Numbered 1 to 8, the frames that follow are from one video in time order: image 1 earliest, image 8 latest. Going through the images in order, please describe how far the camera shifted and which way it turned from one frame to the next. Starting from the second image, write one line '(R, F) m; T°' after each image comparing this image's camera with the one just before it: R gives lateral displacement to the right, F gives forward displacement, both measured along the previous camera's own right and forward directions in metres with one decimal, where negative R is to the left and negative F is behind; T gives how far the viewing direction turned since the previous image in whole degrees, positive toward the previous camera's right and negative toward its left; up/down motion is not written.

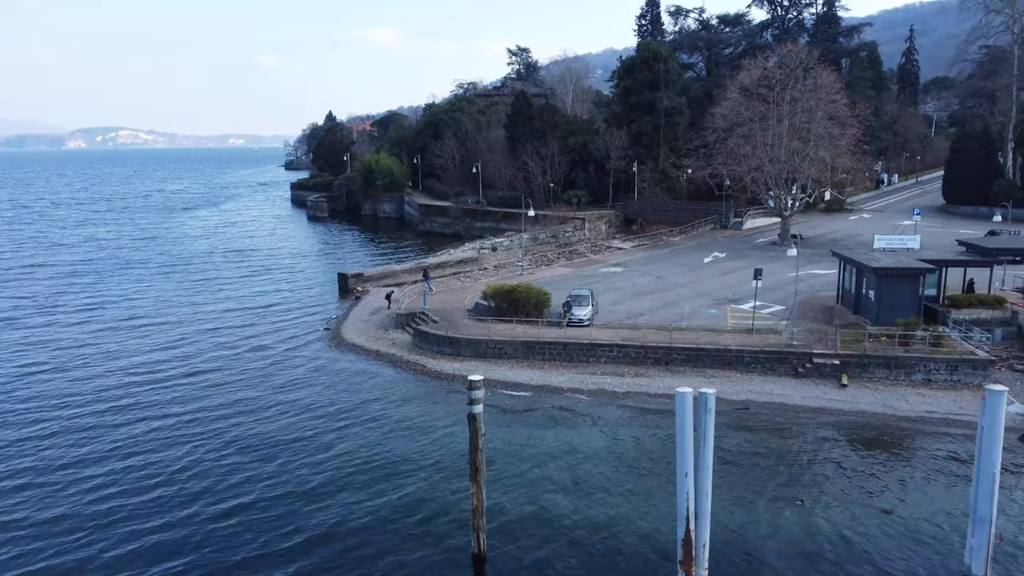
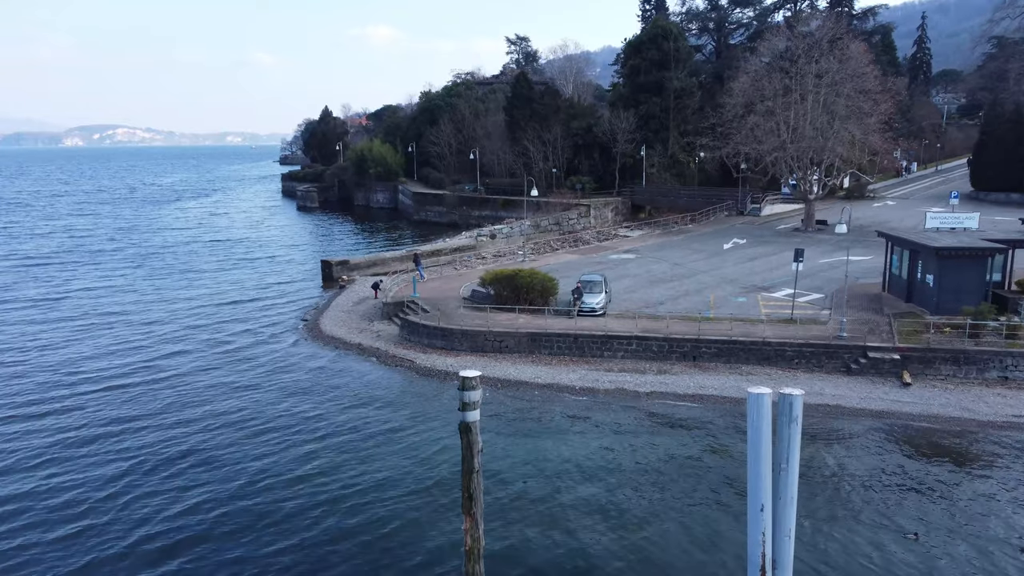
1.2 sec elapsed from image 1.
(-0.1, +4.3) m; 0°
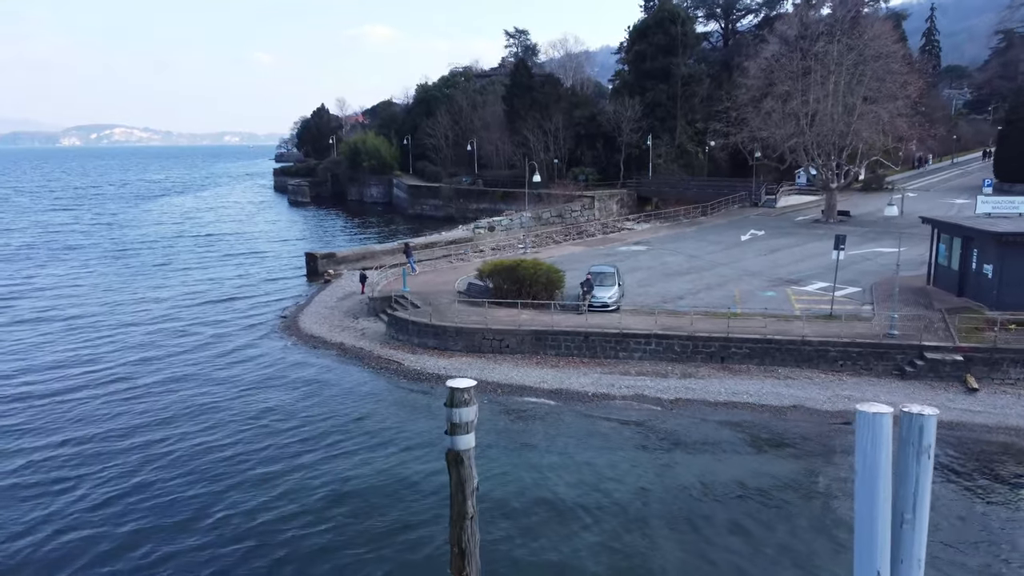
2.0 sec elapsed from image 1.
(-0.1, +3.3) m; 0°
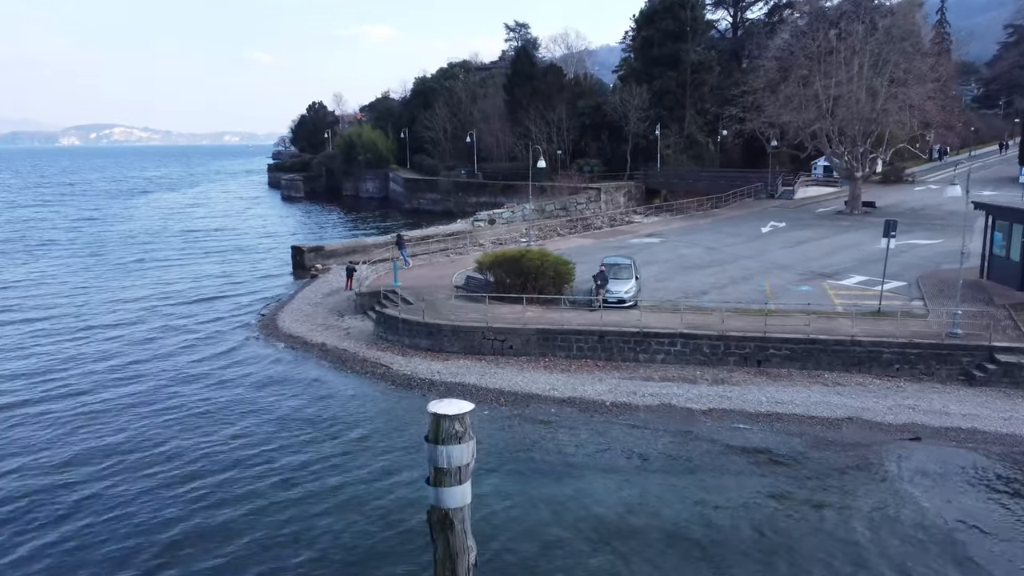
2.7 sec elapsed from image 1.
(-0.1, +2.9) m; 0°
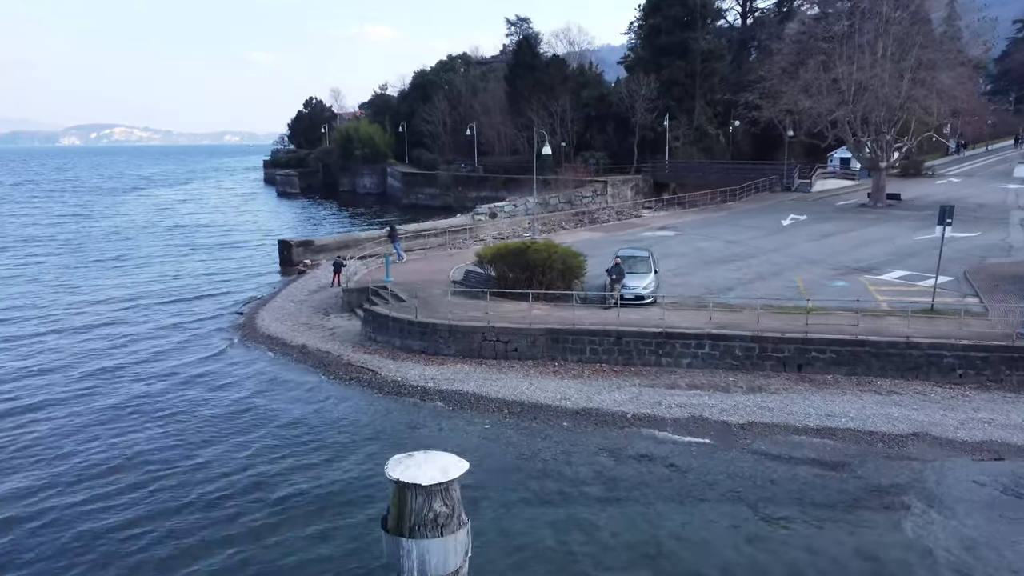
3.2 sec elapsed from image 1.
(-0.1, +2.4) m; 0°
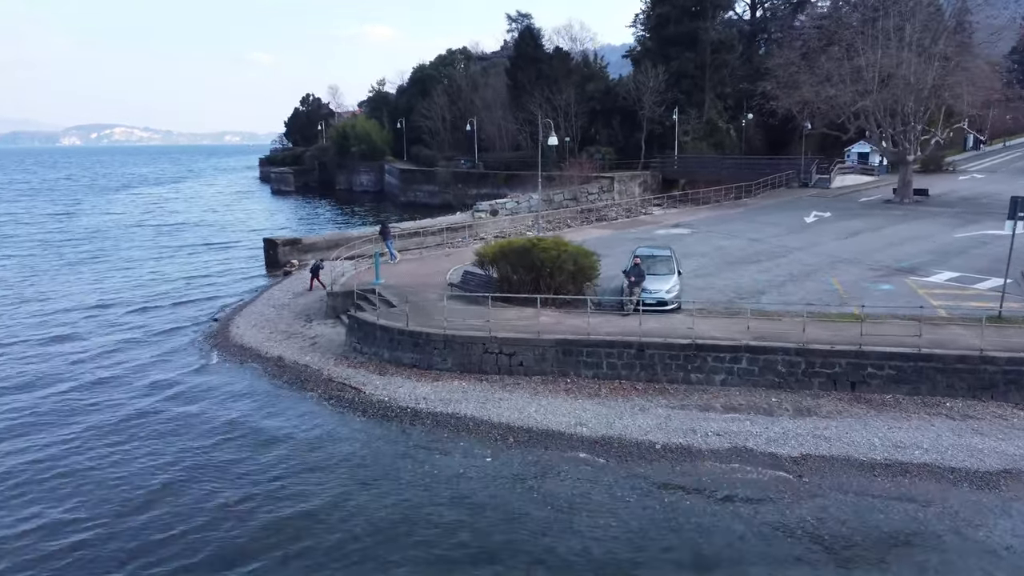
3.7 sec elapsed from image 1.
(-0.1, +2.4) m; 0°
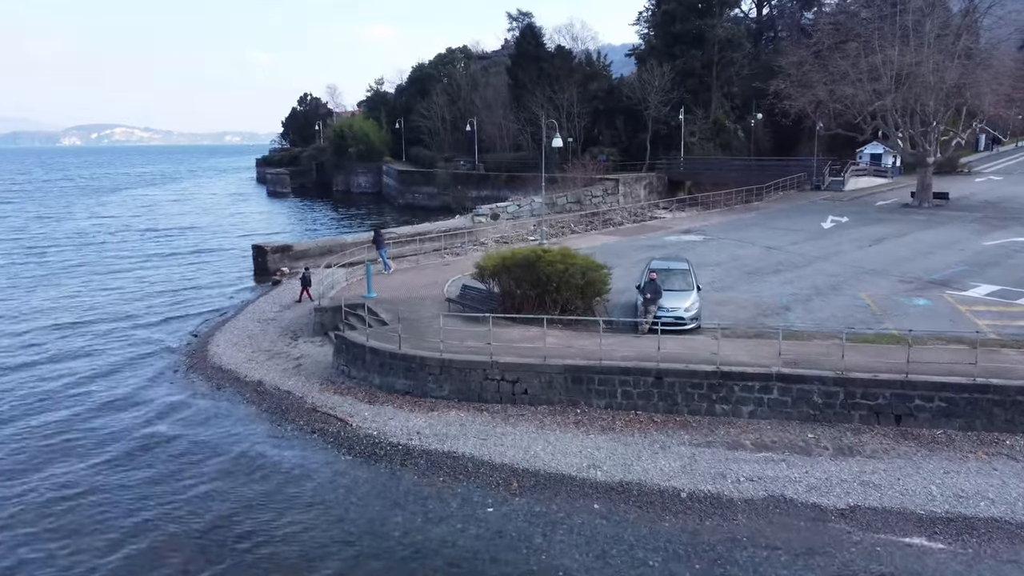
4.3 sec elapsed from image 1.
(-0.1, +1.6) m; 0°
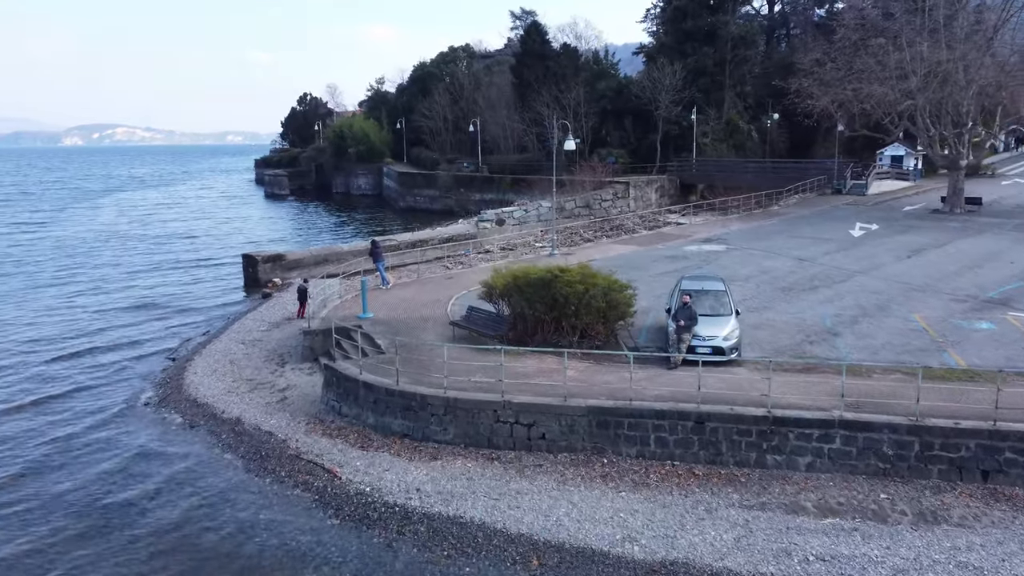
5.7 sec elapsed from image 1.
(-0.2, +2.0) m; 0°
